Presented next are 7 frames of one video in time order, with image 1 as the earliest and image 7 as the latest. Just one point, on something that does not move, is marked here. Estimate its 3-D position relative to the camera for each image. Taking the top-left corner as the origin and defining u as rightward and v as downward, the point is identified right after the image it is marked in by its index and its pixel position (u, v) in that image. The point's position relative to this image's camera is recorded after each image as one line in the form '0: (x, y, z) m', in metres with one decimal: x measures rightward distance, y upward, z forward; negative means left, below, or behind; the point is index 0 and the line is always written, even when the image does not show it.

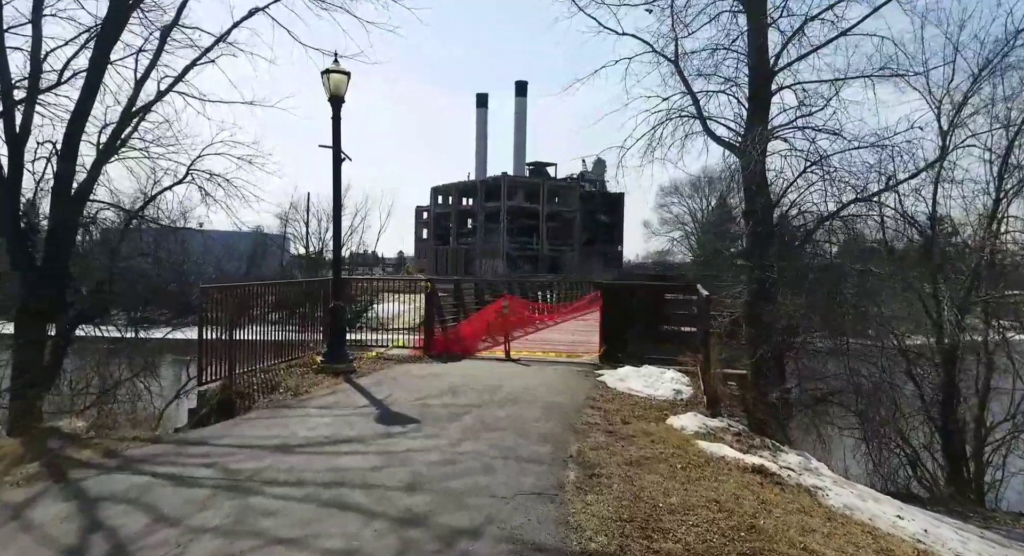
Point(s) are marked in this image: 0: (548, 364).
0: (+0.6, -1.5, +11.0) m
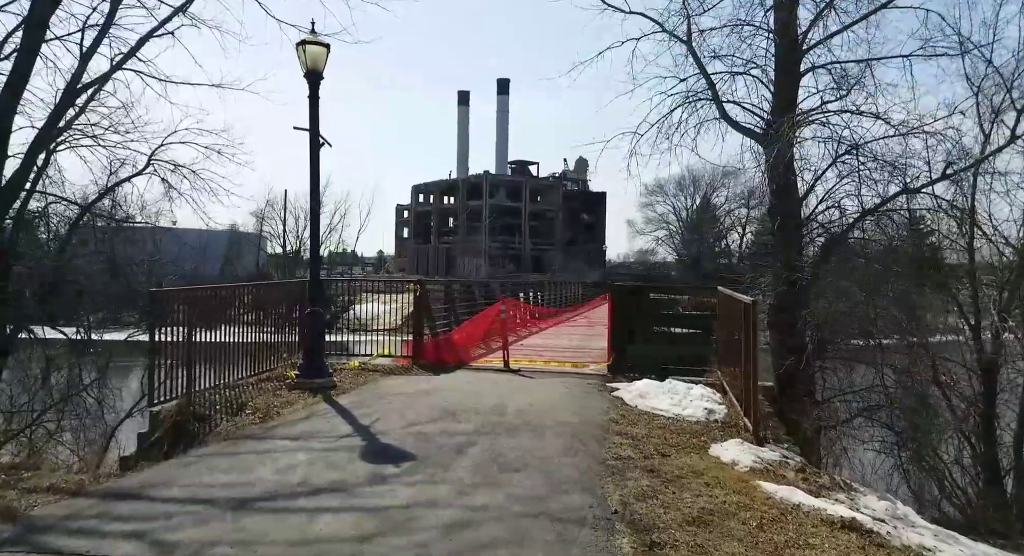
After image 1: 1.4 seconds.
0: (+0.6, -1.5, +9.9) m
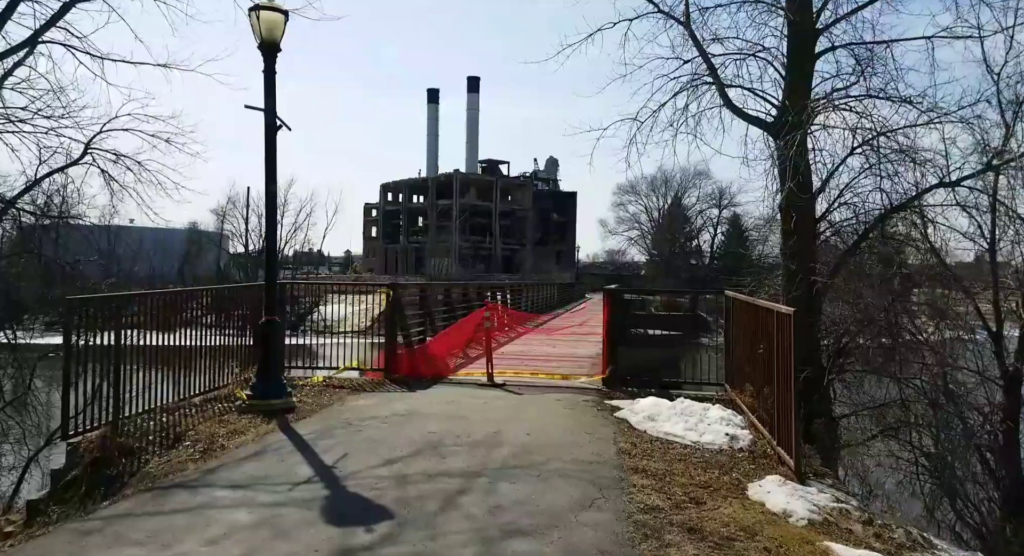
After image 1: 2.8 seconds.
0: (+0.4, -1.6, +8.8) m
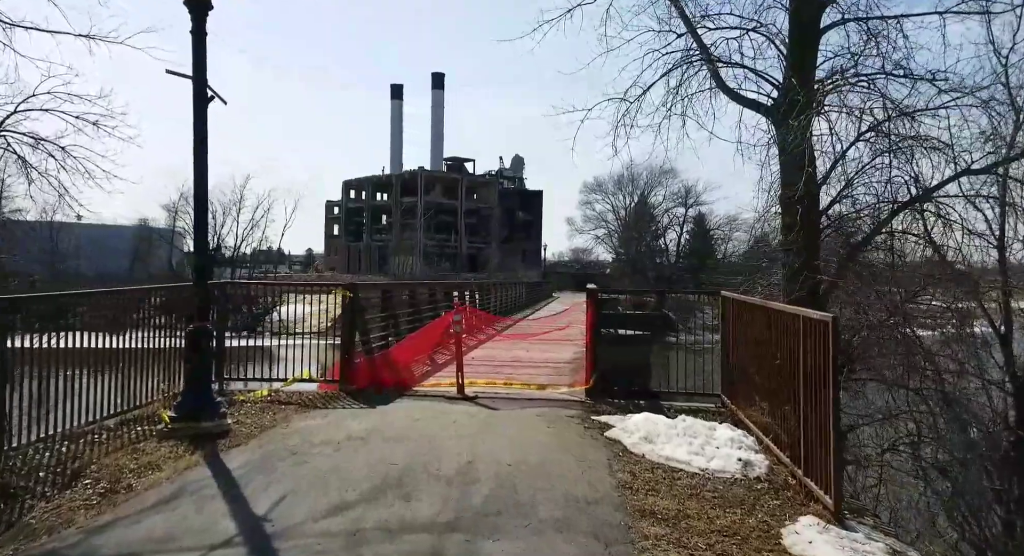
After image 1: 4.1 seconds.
0: (0.0, -1.6, +7.8) m
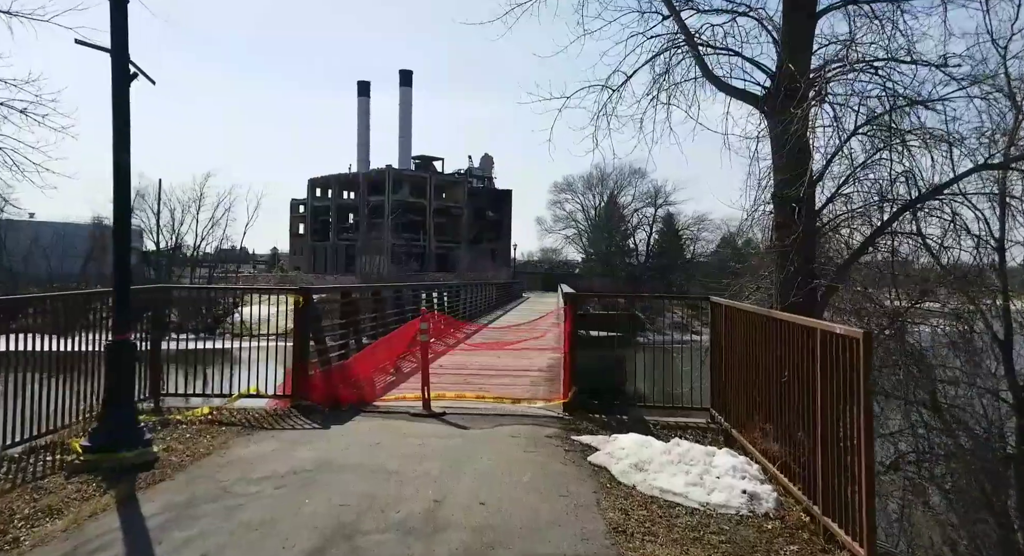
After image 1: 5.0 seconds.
0: (-0.3, -1.6, +7.1) m
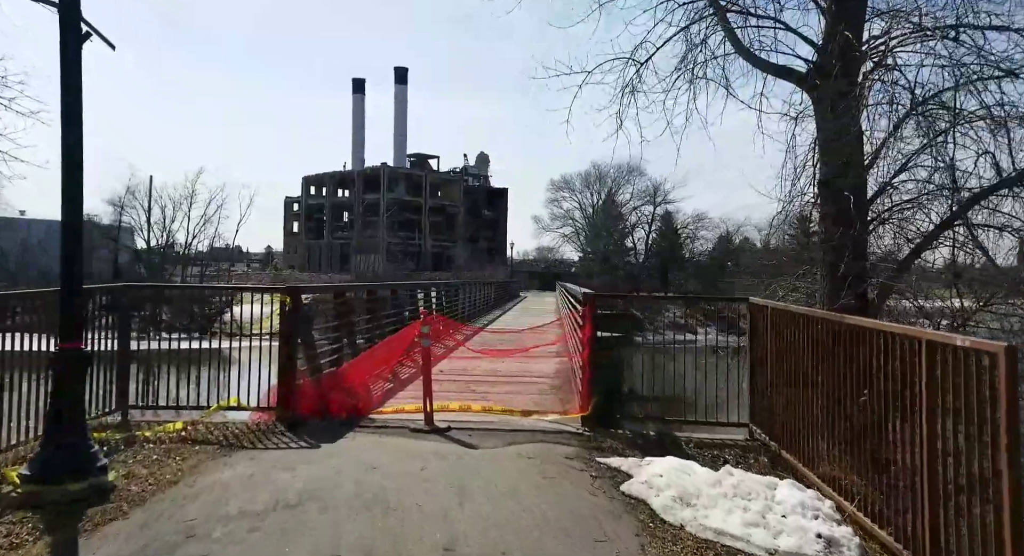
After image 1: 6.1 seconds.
0: (-0.1, -1.6, +6.2) m
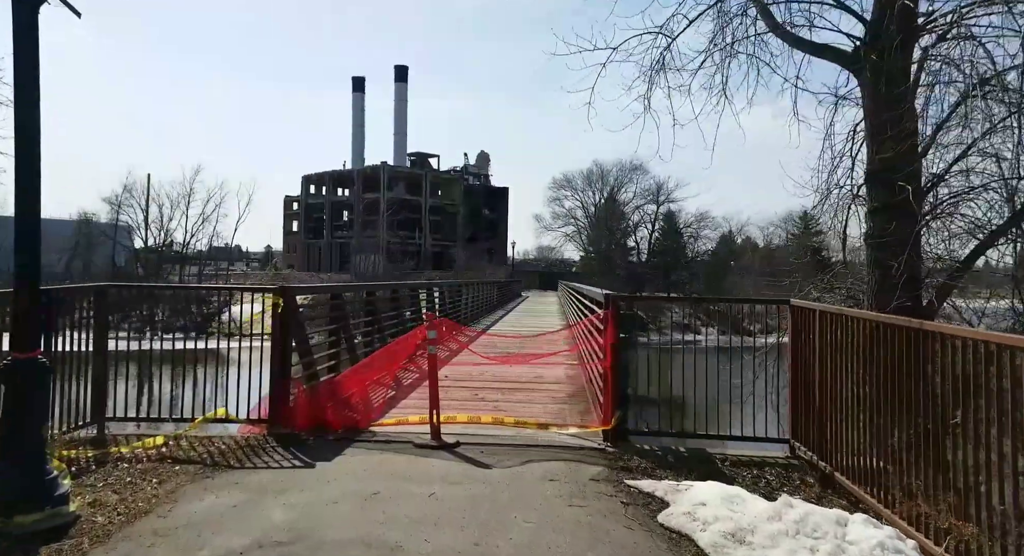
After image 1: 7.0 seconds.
0: (0.0, -1.6, +5.6) m
